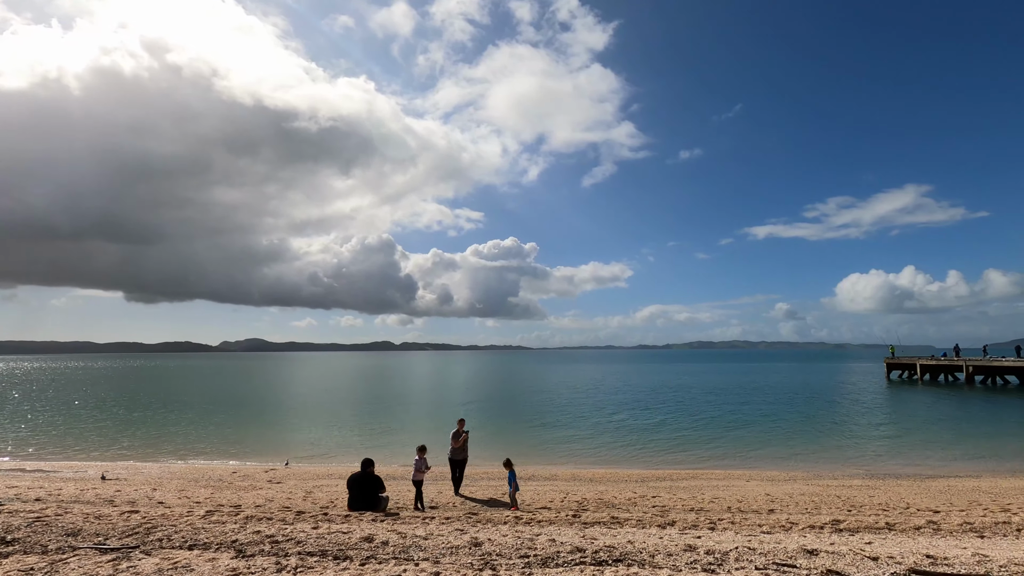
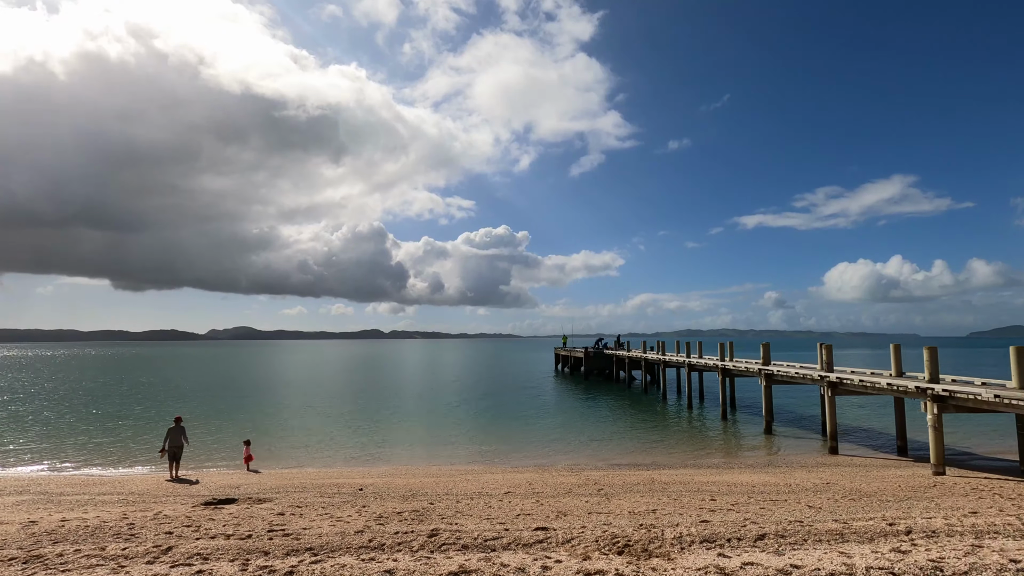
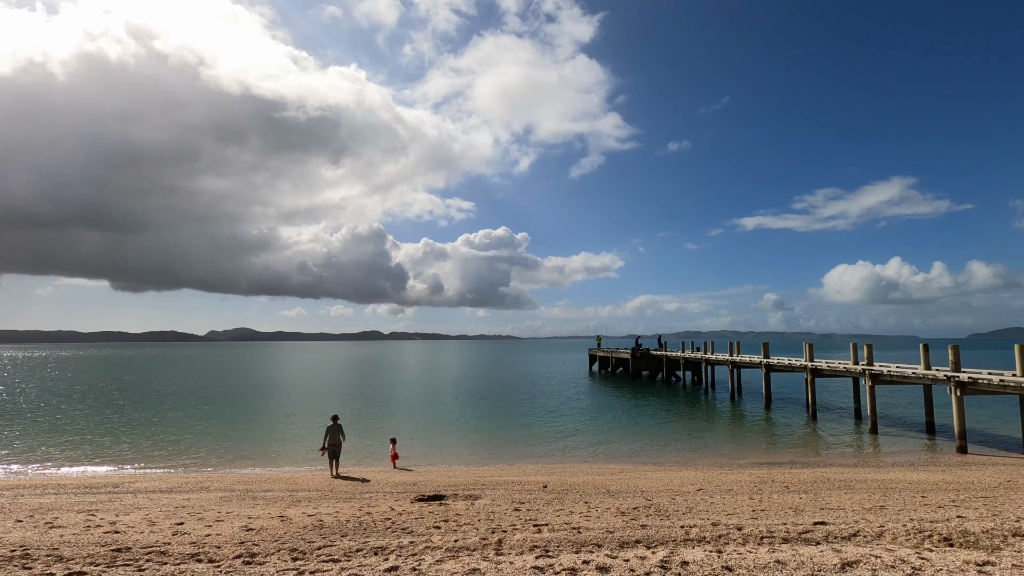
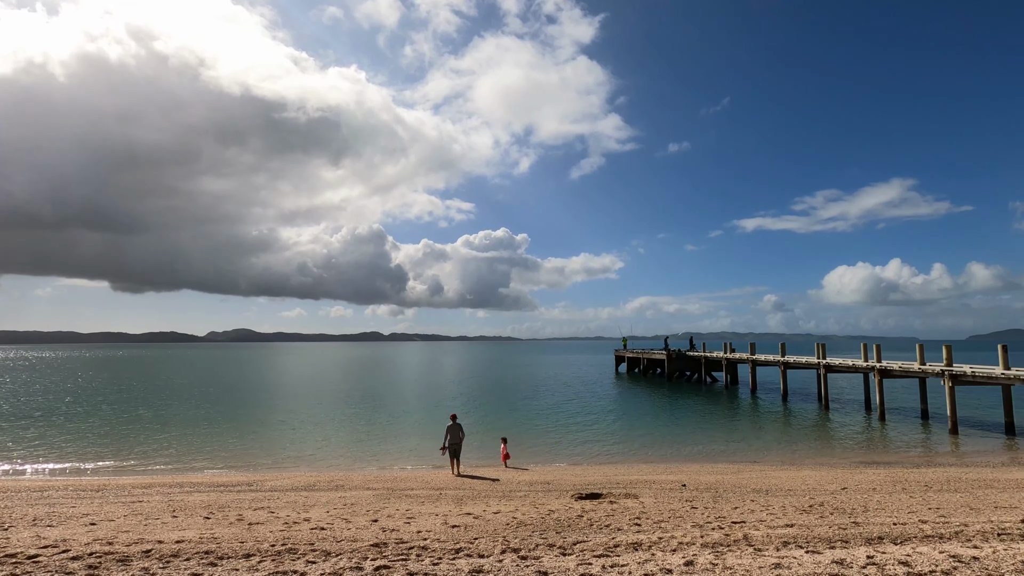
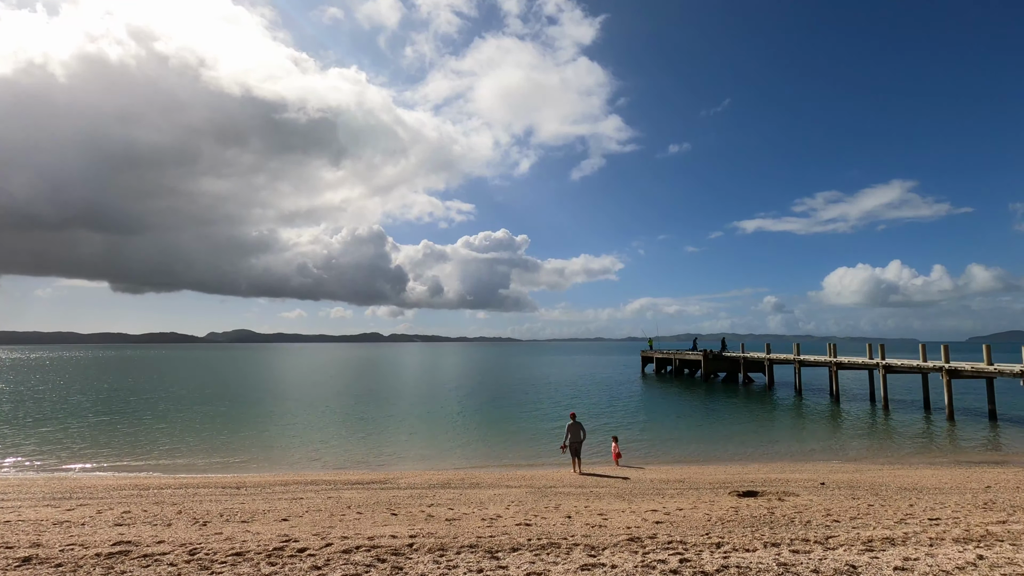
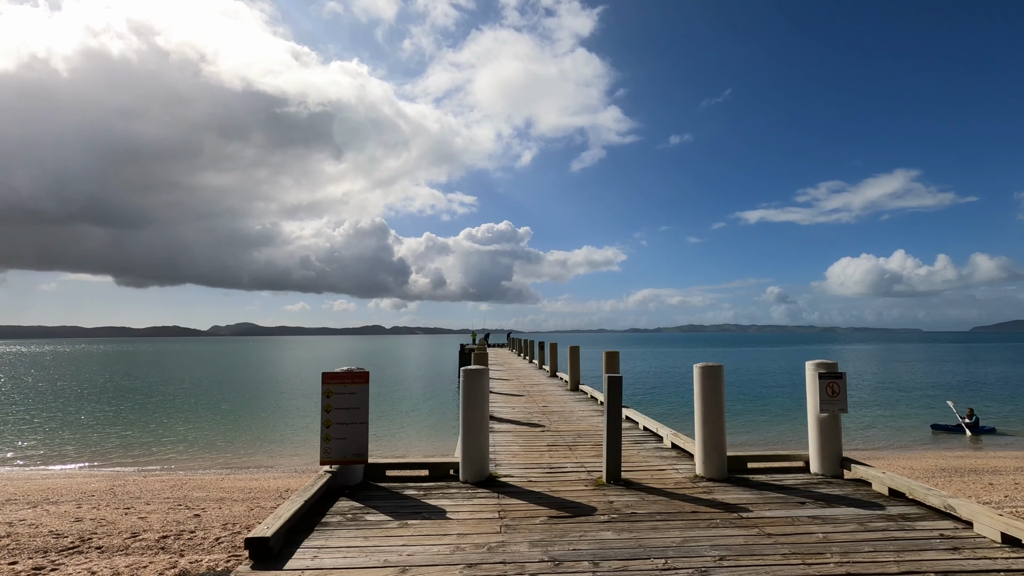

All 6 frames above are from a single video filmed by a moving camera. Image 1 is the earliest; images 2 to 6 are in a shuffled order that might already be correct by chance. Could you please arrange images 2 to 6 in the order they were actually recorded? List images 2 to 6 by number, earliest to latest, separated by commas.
5, 4, 3, 2, 6
